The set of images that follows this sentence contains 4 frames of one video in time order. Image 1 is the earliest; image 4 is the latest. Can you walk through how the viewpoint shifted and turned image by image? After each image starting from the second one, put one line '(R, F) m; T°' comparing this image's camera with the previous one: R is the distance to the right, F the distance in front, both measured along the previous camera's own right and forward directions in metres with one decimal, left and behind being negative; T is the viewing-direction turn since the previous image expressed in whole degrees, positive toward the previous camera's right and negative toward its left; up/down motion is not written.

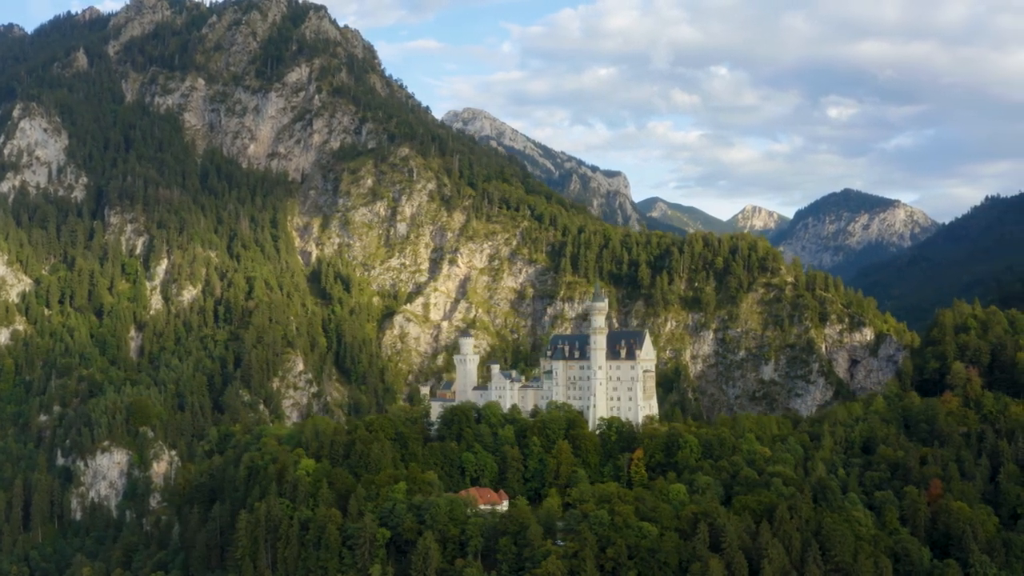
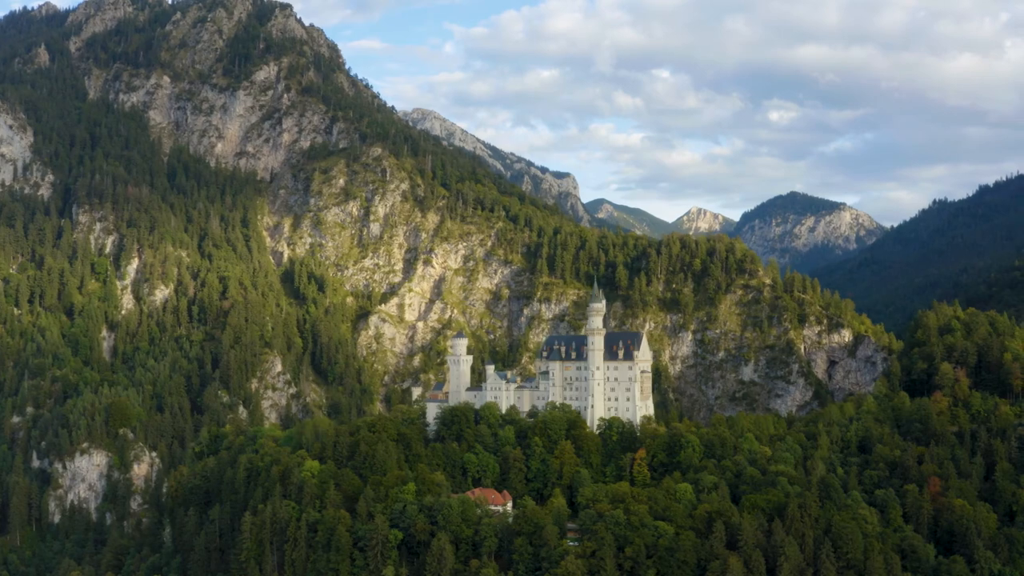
(-5.4, -0.2) m; +3°
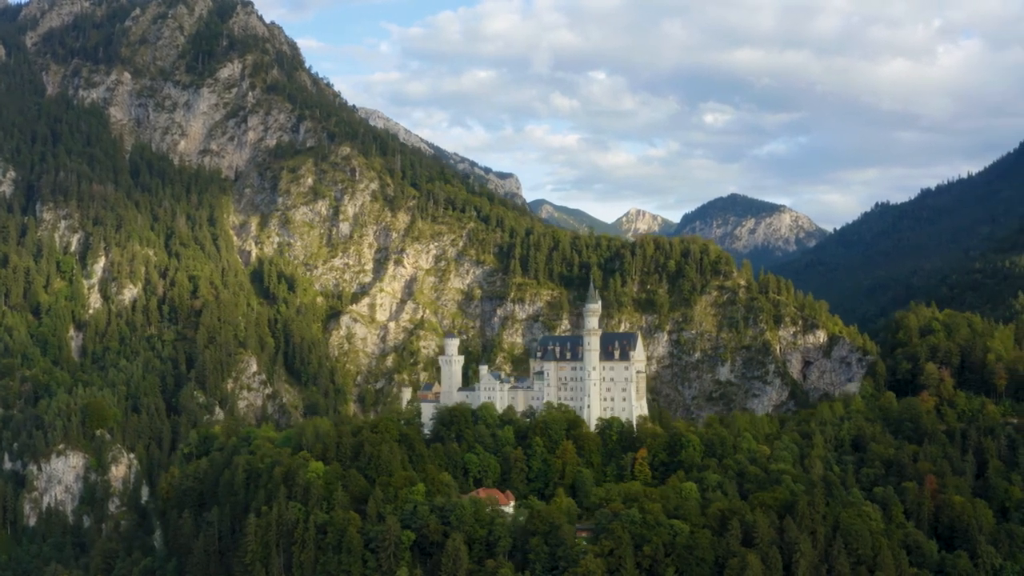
(-5.9, -0.3) m; +3°
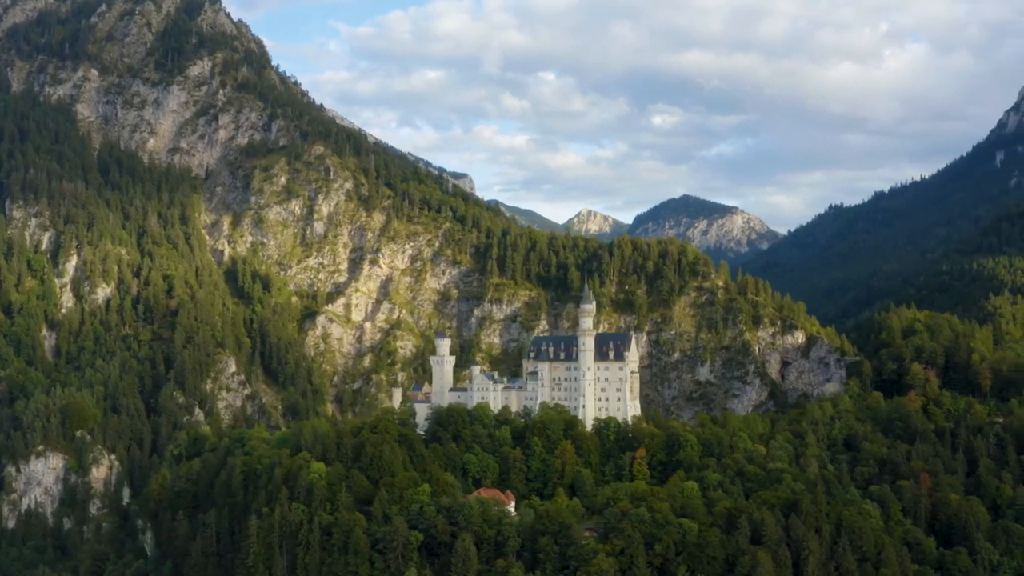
(-4.6, -0.4) m; +2°
